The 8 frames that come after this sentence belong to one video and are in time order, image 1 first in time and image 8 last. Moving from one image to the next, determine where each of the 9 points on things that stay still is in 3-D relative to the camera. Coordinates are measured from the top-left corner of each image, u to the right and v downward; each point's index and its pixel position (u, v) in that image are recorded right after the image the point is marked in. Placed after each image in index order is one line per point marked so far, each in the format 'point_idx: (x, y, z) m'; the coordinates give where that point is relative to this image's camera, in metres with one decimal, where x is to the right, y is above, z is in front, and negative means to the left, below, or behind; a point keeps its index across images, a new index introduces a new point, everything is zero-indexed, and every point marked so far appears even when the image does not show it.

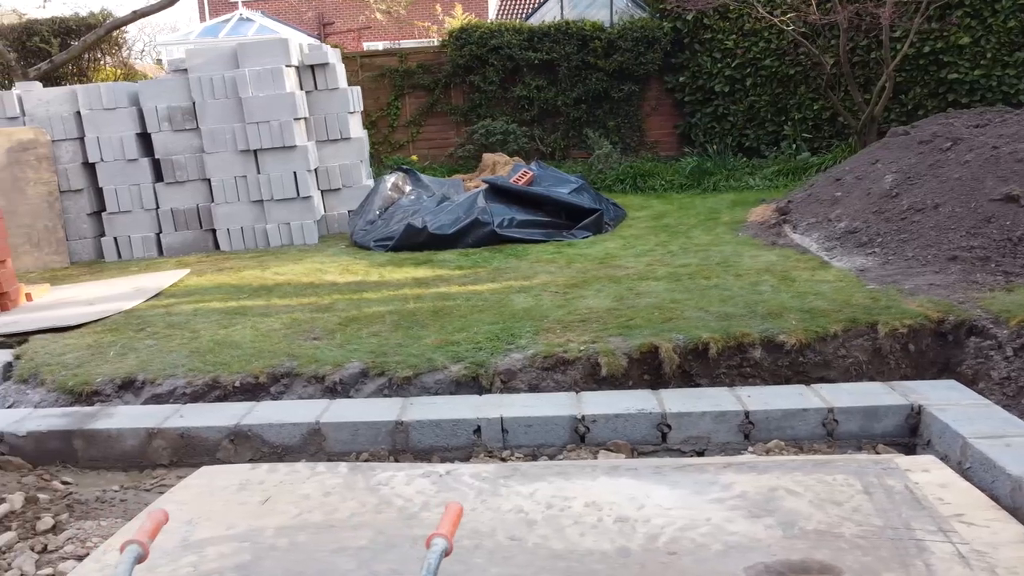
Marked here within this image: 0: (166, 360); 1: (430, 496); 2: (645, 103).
0: (-1.3, -0.3, +3.5) m
1: (-0.2, -0.5, +2.4) m
2: (+1.3, +1.7, +8.7) m
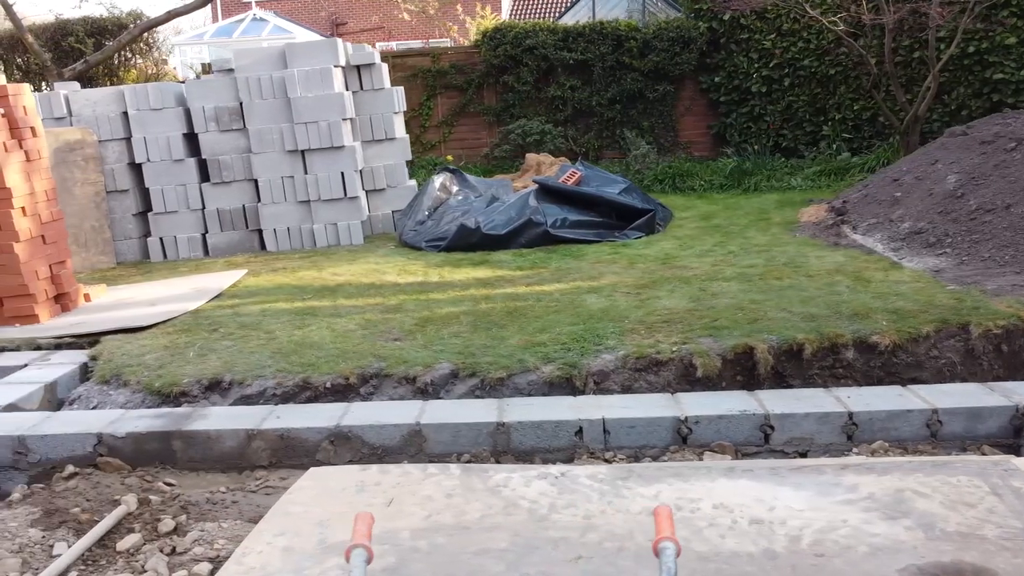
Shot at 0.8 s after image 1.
0: (-1.0, -0.3, +3.5) m
1: (+0.1, -0.6, +2.4) m
2: (+1.6, +1.7, +8.7) m
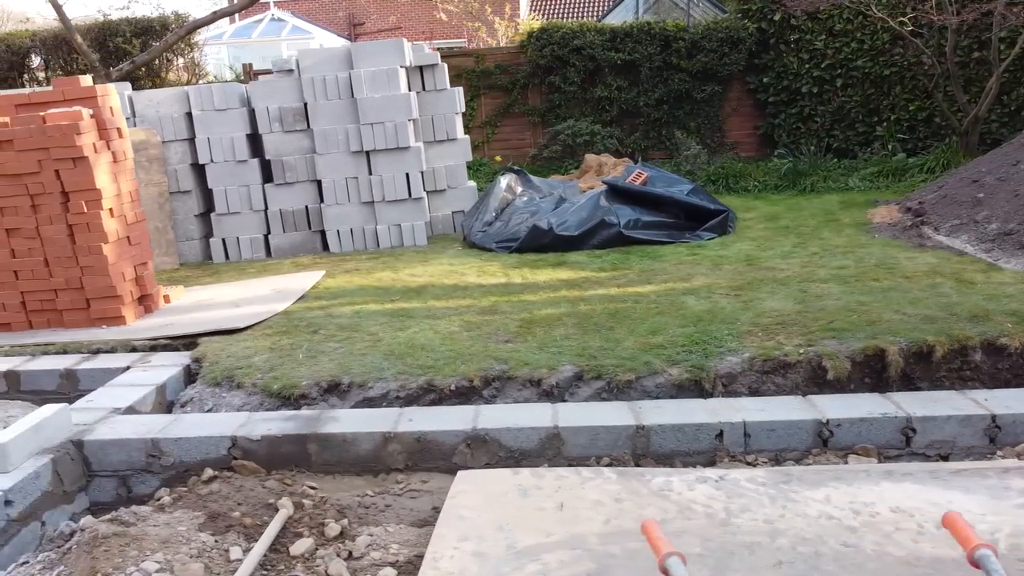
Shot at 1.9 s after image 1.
0: (-0.6, -0.3, +3.5) m
1: (+0.6, -0.6, +2.4) m
2: (+2.0, +1.7, +8.7) m
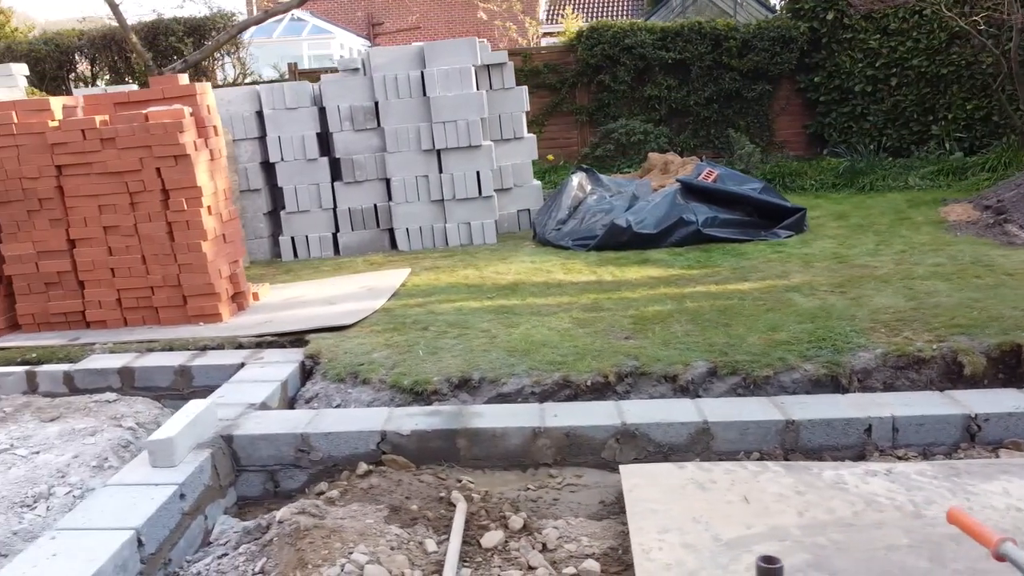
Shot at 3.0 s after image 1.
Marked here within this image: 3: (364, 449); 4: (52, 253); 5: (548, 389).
0: (-0.1, -0.3, +3.5) m
1: (+1.0, -0.5, +2.4) m
2: (+2.5, +1.8, +8.7) m
3: (-0.5, -0.5, +3.0) m
4: (-2.3, +0.2, +4.6) m
5: (+0.1, -0.4, +3.3) m
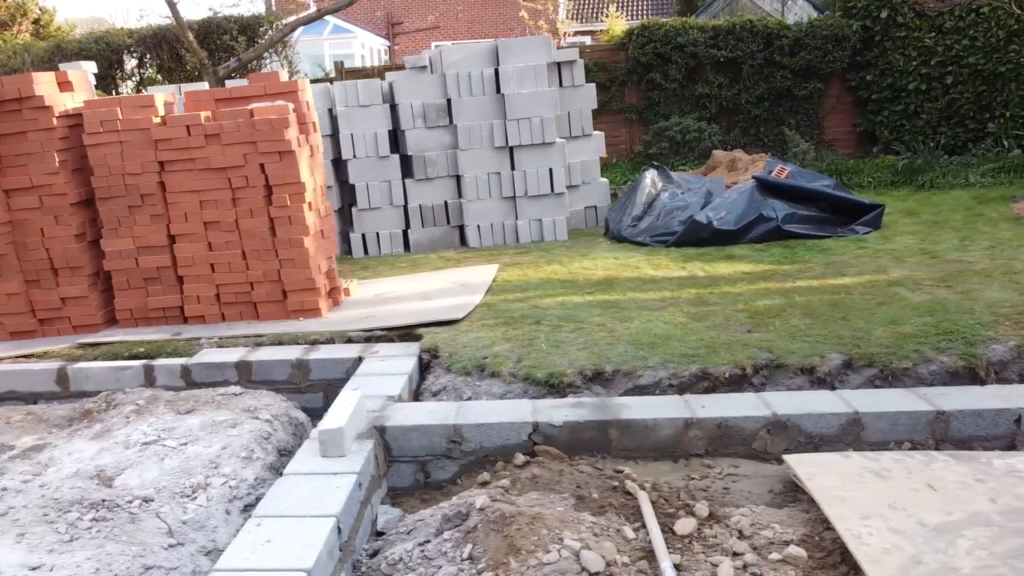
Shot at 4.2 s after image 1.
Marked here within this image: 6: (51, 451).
0: (+0.4, -0.3, +3.6) m
1: (+1.5, -0.5, +2.5) m
2: (+3.0, +1.8, +8.7) m
3: (0.0, -0.5, +3.0) m
4: (-1.8, +0.2, +4.7) m
5: (+0.6, -0.3, +3.3) m
6: (-1.6, -0.6, +3.2) m
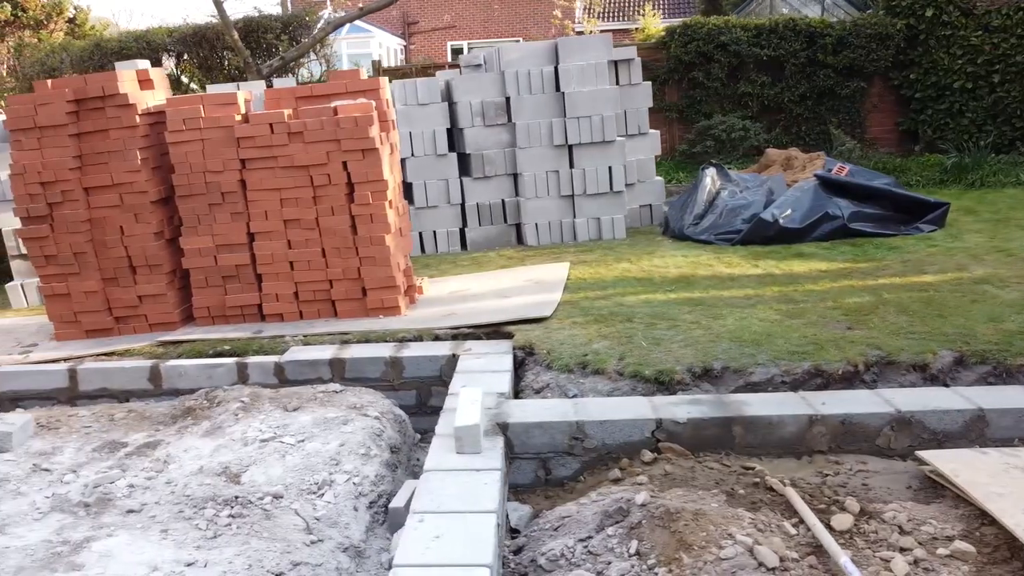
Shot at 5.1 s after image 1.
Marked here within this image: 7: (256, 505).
0: (+0.8, -0.2, +3.6) m
1: (+1.9, -0.5, +2.5) m
2: (+3.4, +1.8, +8.7) m
3: (+0.4, -0.5, +3.0) m
4: (-1.4, +0.2, +4.7) m
5: (+1.0, -0.3, +3.3) m
6: (-1.2, -0.6, +3.2) m
7: (-0.8, -0.7, +2.8) m
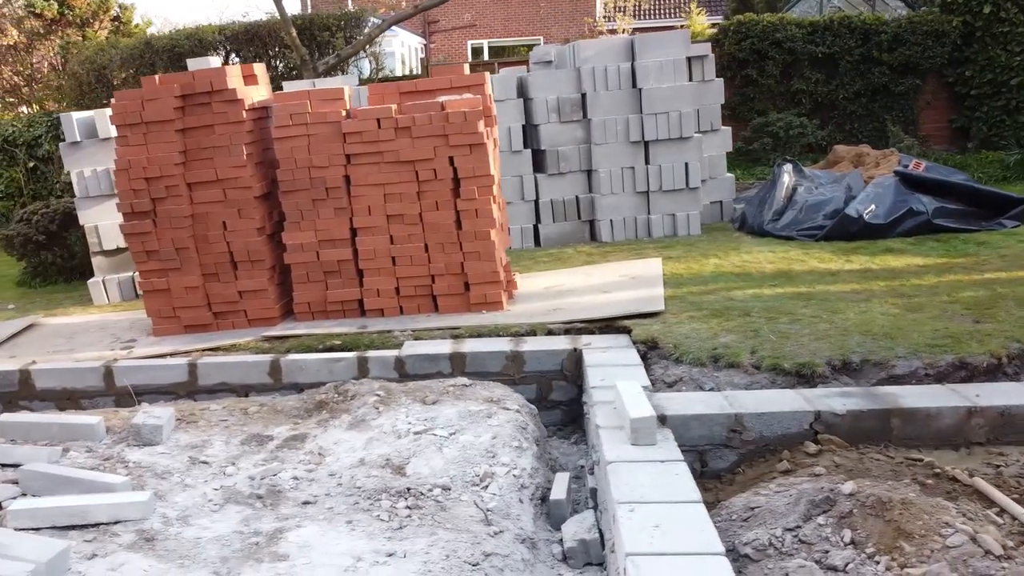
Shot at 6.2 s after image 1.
0: (+1.3, -0.2, +3.6) m
1: (+2.5, -0.5, +2.5) m
2: (+3.9, +1.8, +8.7) m
3: (+0.9, -0.5, +3.0) m
4: (-0.9, +0.2, +4.7) m
5: (+1.6, -0.3, +3.3) m
6: (-0.7, -0.5, +3.2) m
7: (-0.3, -0.6, +2.8) m
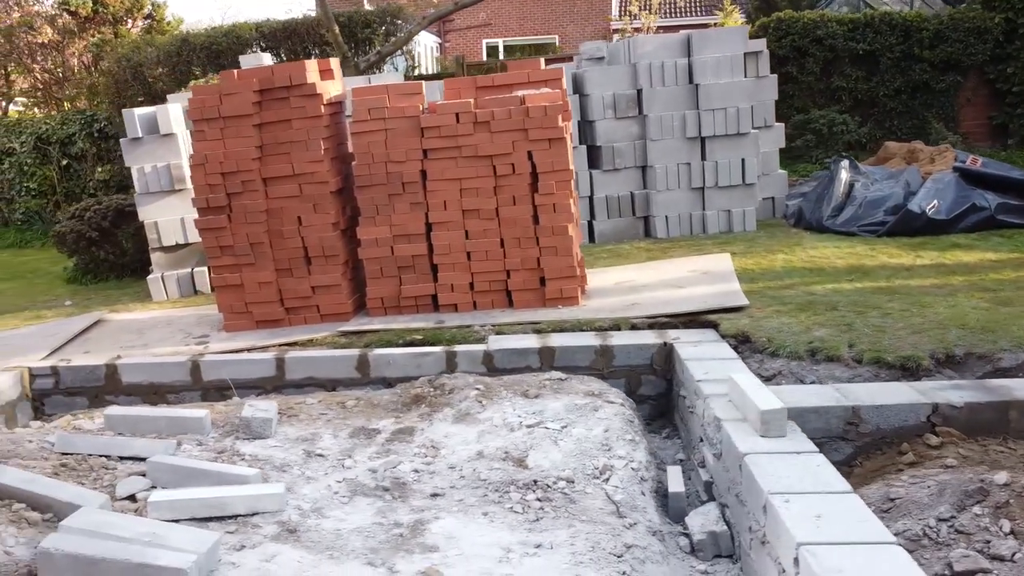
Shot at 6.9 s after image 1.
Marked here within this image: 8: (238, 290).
0: (+1.7, -0.2, +3.6) m
1: (+2.9, -0.5, +2.5) m
2: (+4.3, +1.8, +8.7) m
3: (+1.3, -0.4, +3.0) m
4: (-0.5, +0.3, +4.7) m
5: (+1.9, -0.3, +3.3) m
6: (-0.3, -0.5, +3.2) m
7: (+0.1, -0.6, +2.8) m
8: (-1.4, 0.0, +4.8) m
